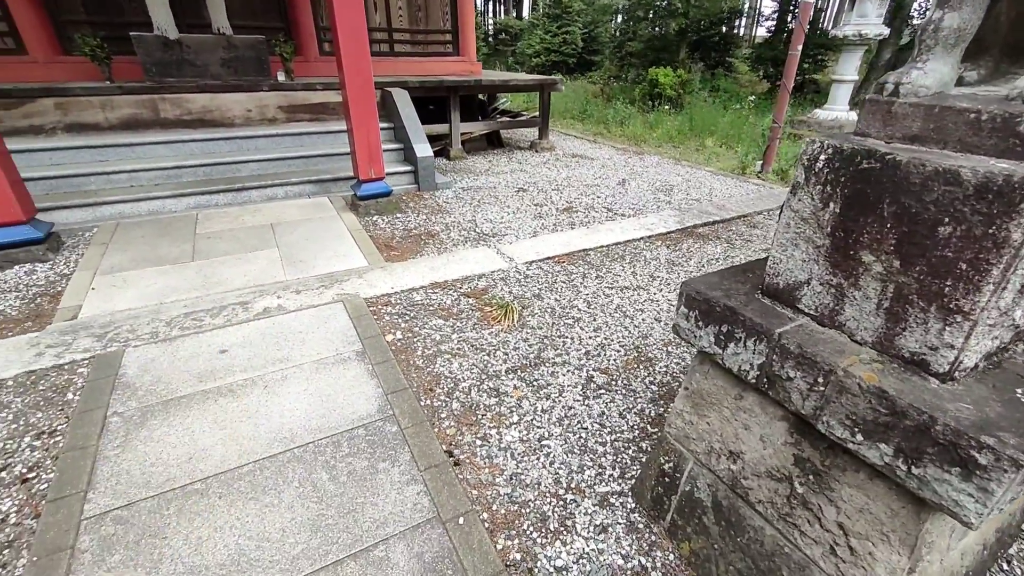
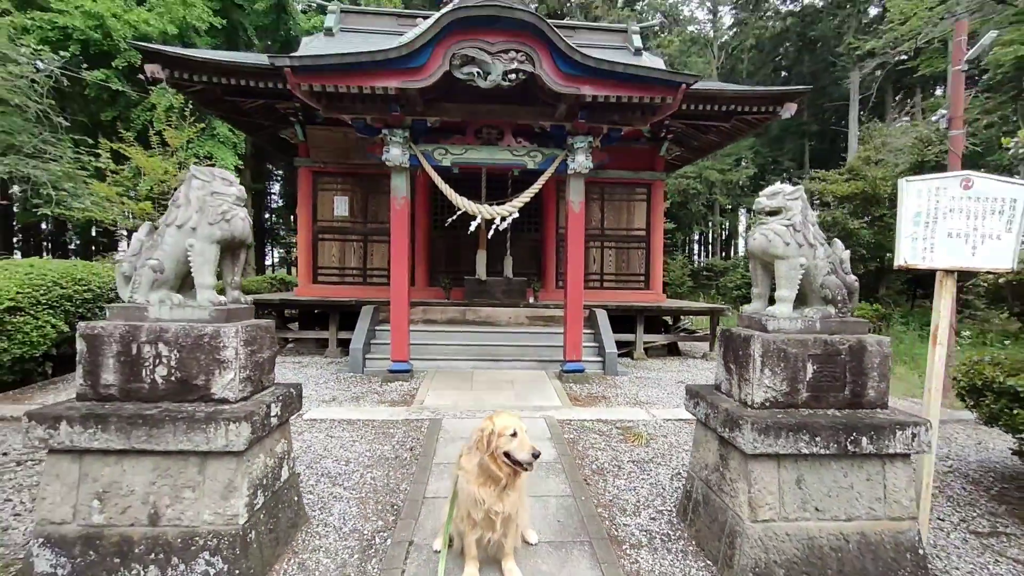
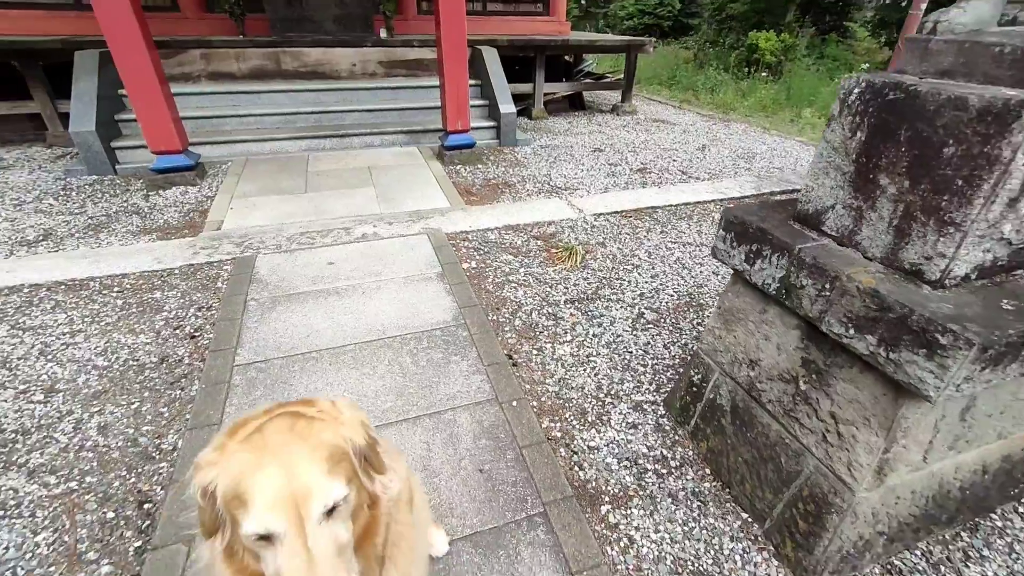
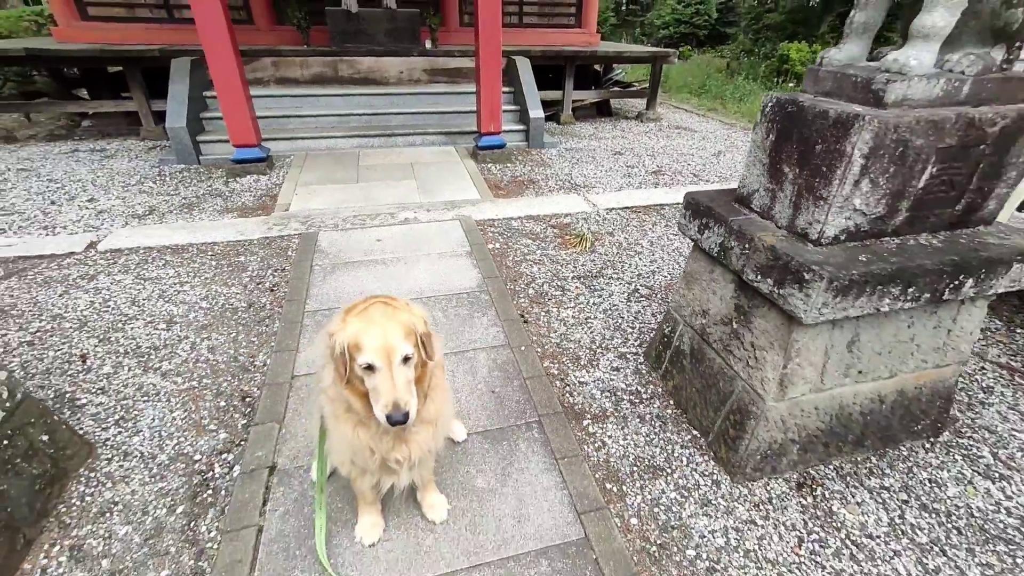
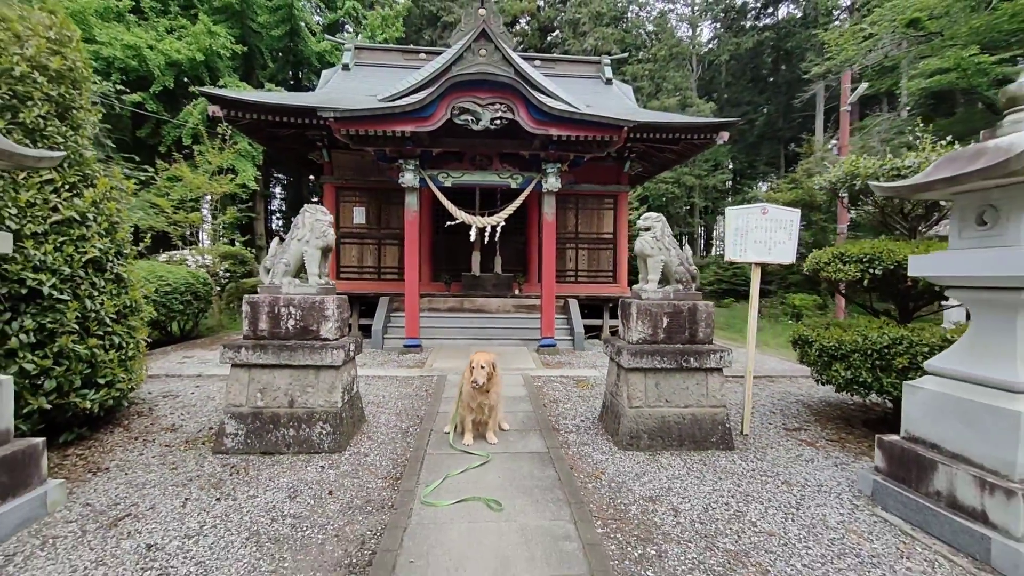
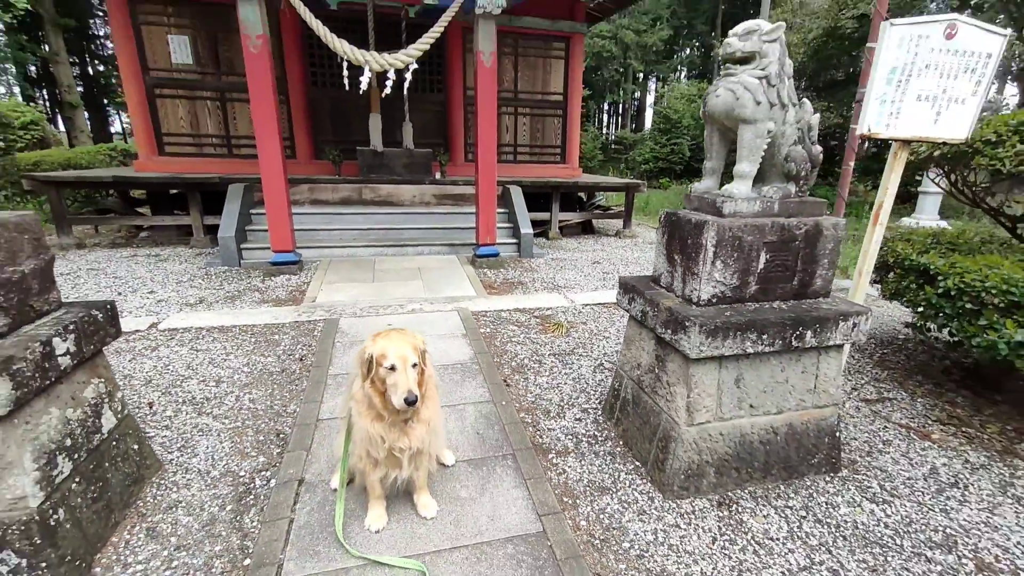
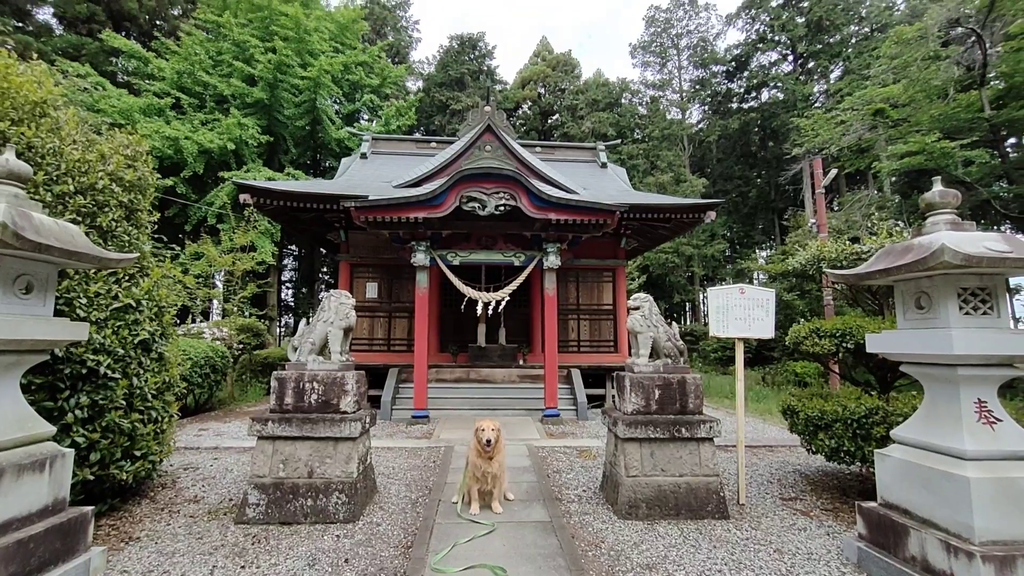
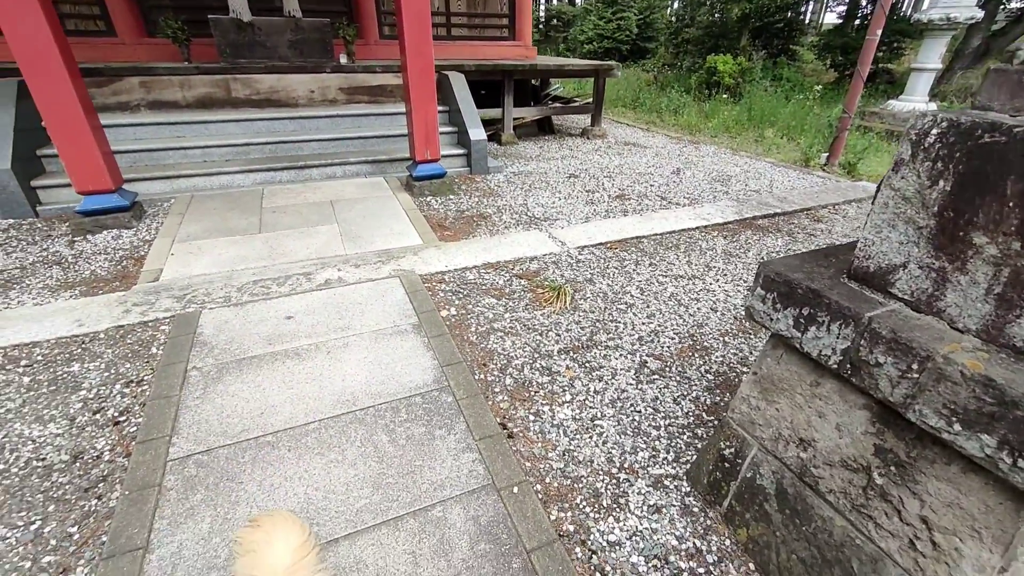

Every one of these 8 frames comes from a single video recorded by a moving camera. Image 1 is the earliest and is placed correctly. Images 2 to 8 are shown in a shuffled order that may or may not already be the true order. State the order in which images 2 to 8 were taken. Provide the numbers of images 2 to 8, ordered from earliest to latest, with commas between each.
8, 3, 4, 6, 2, 5, 7
